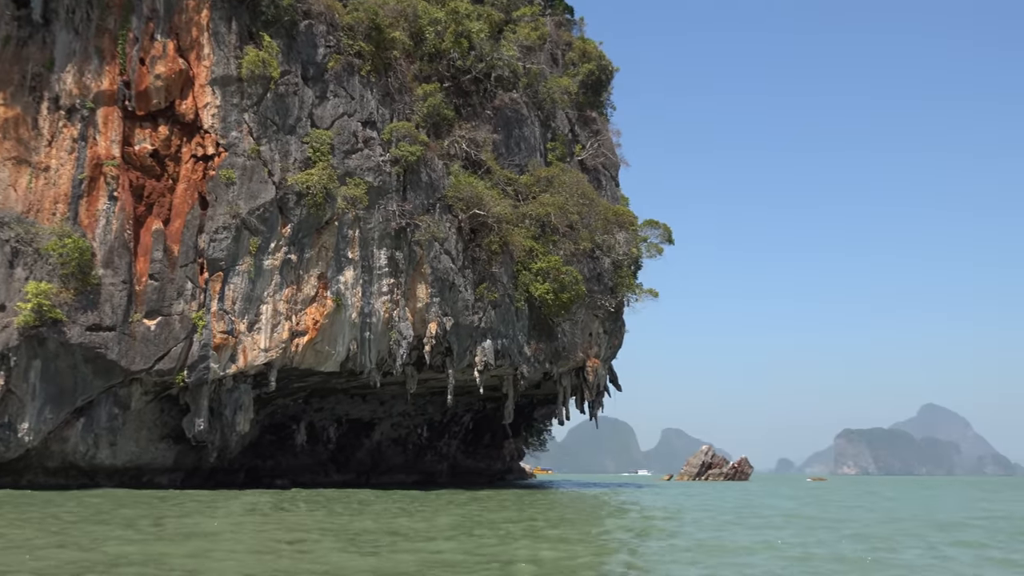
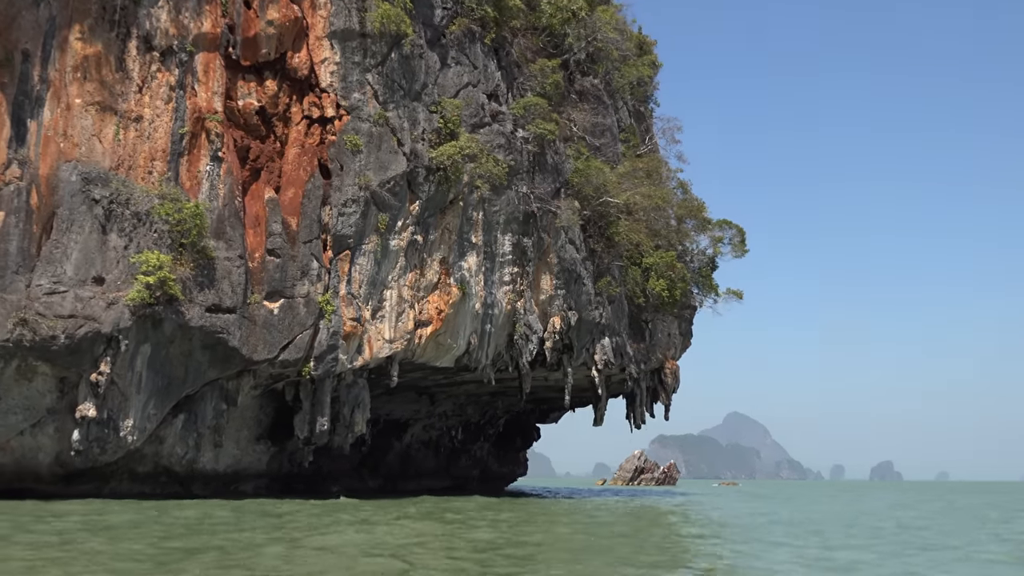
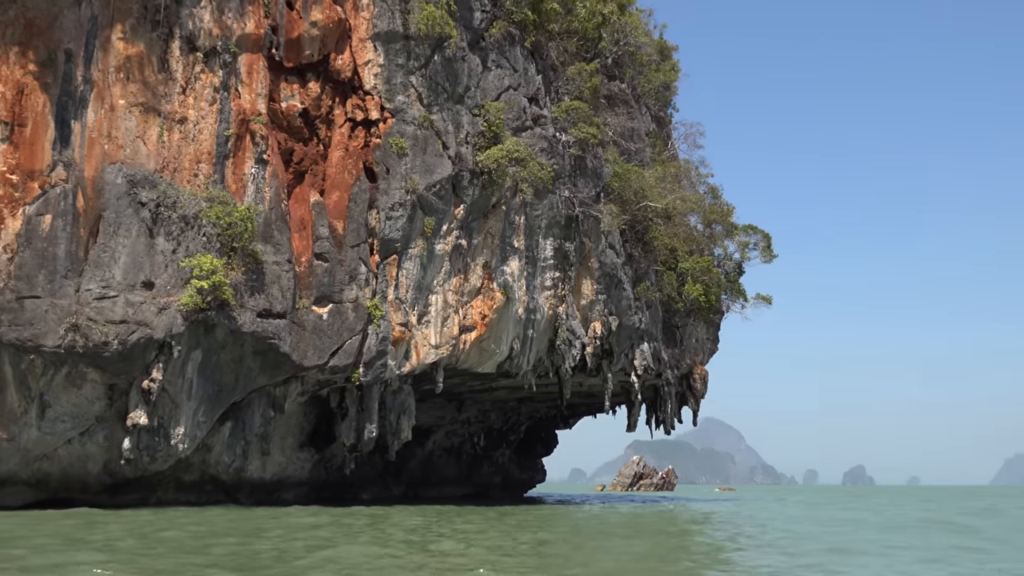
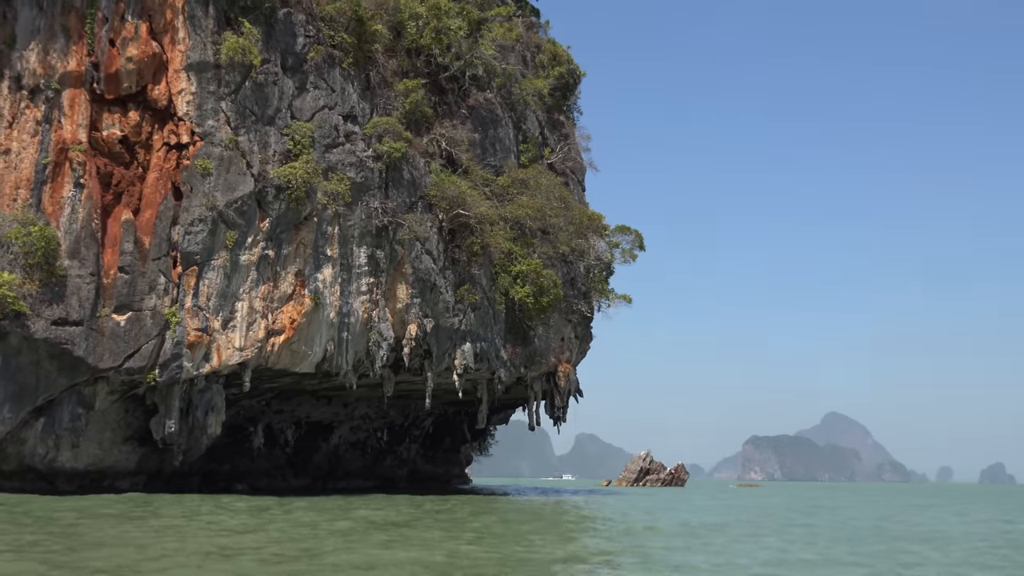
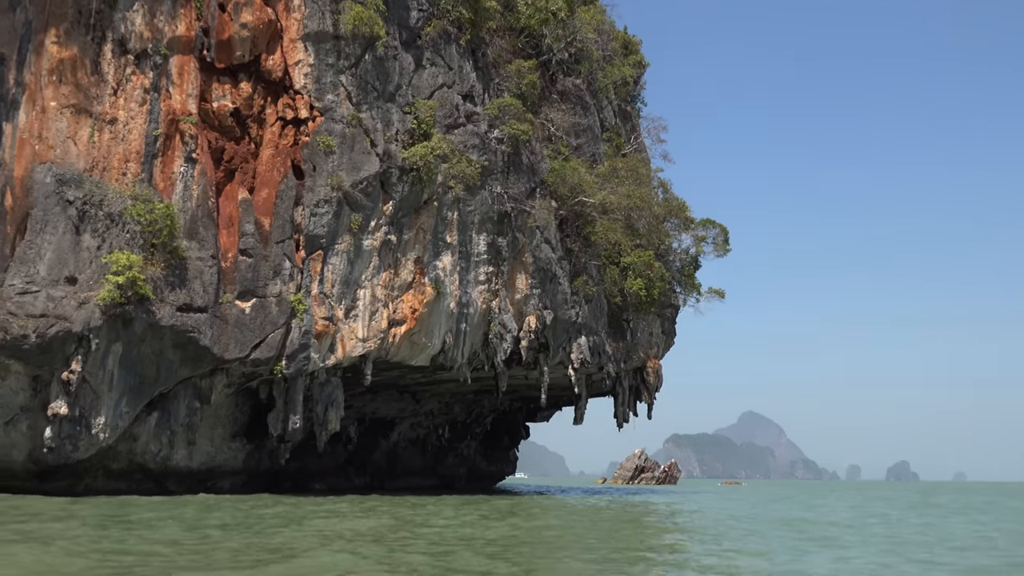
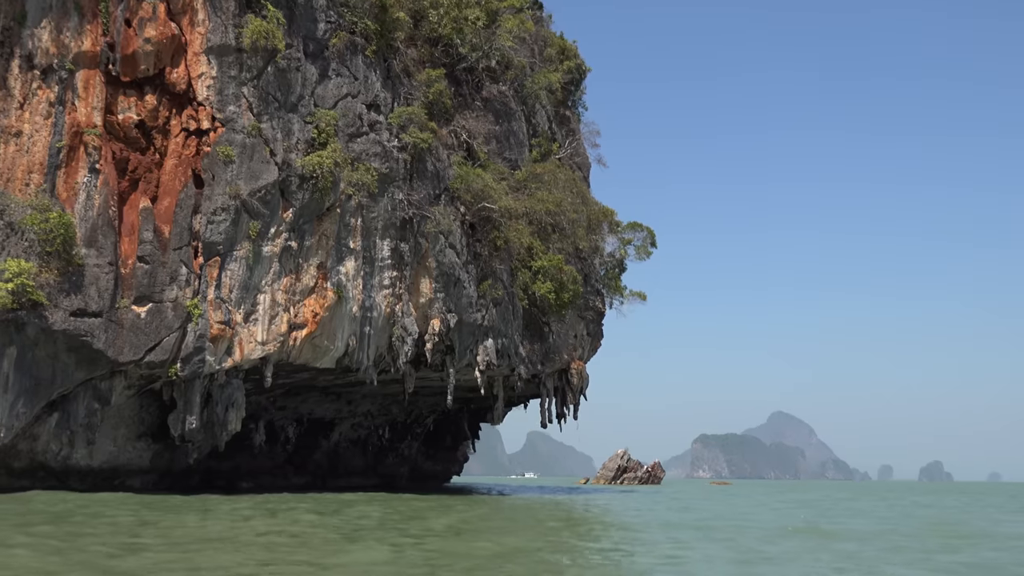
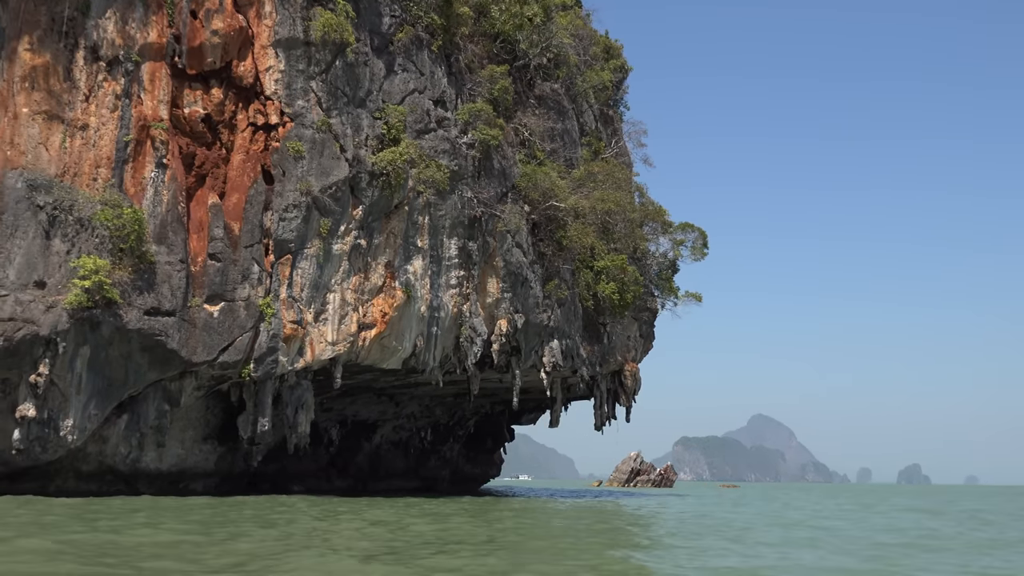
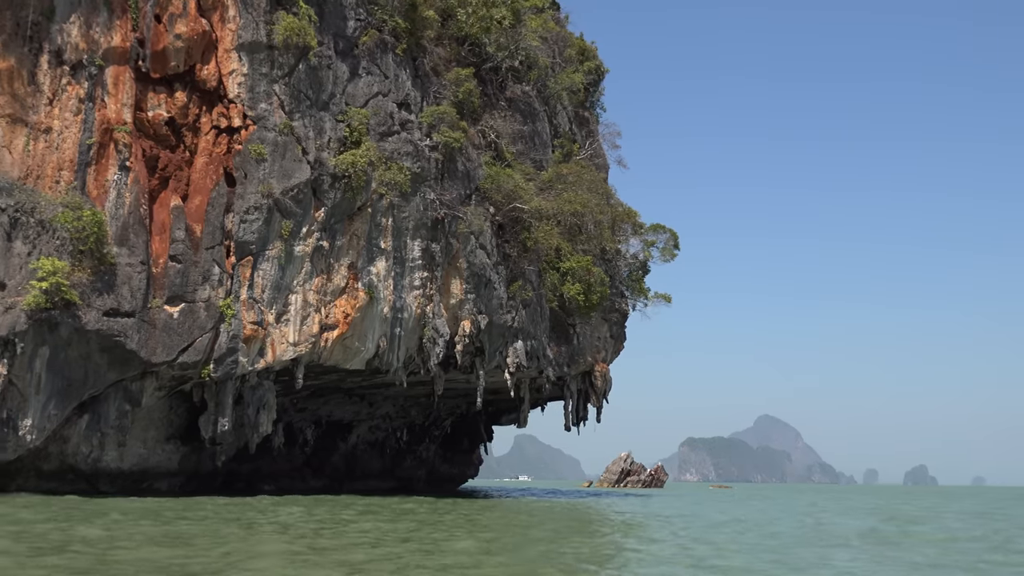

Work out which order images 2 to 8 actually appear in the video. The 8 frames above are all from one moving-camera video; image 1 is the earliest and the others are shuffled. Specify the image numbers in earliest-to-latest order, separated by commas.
4, 6, 8, 7, 5, 2, 3
